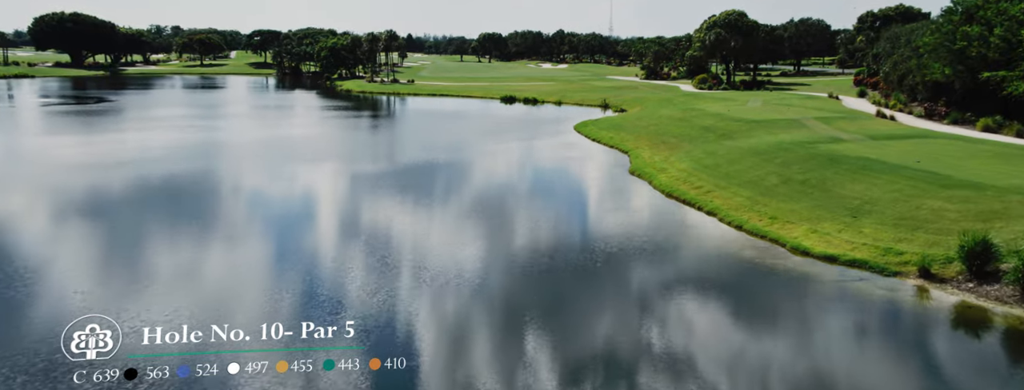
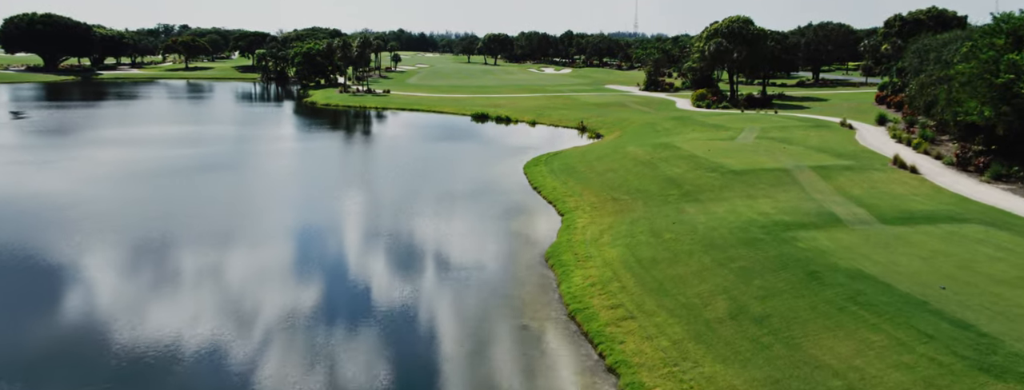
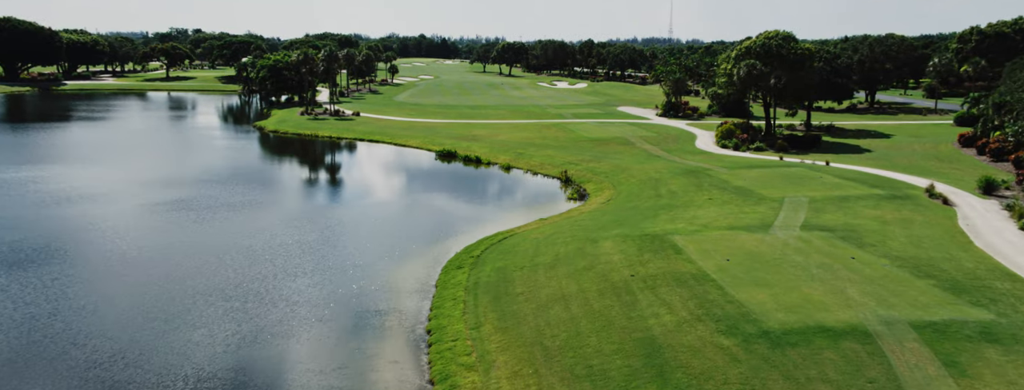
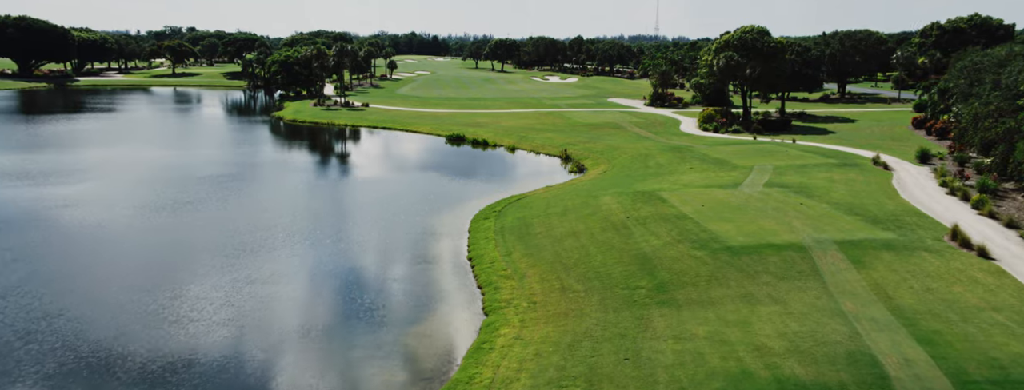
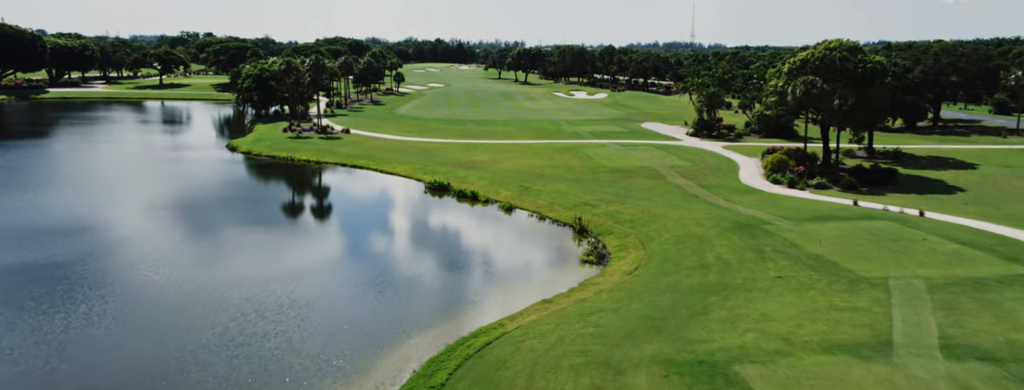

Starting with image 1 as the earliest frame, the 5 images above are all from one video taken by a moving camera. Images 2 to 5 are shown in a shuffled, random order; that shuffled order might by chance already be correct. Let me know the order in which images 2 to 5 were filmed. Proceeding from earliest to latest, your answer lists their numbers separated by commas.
2, 4, 3, 5
